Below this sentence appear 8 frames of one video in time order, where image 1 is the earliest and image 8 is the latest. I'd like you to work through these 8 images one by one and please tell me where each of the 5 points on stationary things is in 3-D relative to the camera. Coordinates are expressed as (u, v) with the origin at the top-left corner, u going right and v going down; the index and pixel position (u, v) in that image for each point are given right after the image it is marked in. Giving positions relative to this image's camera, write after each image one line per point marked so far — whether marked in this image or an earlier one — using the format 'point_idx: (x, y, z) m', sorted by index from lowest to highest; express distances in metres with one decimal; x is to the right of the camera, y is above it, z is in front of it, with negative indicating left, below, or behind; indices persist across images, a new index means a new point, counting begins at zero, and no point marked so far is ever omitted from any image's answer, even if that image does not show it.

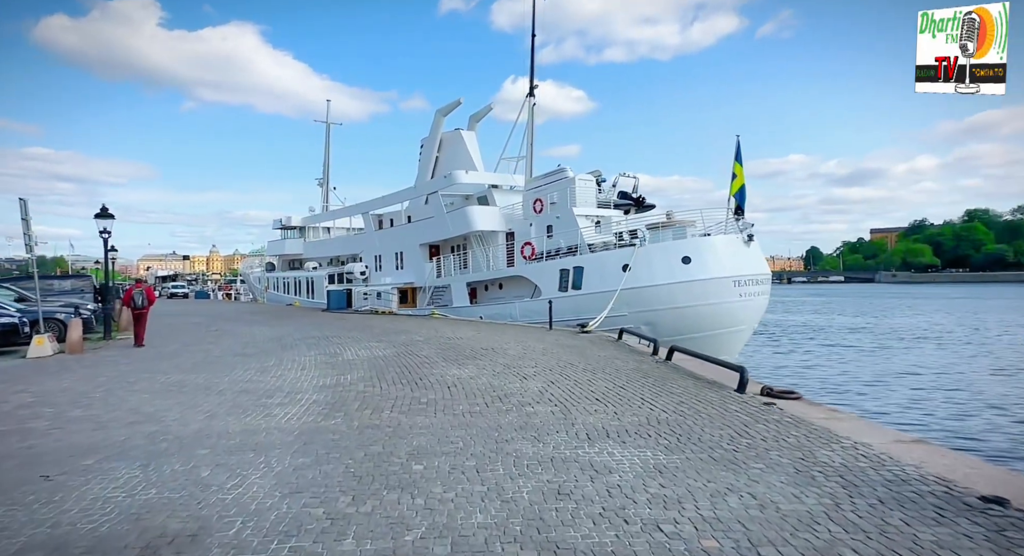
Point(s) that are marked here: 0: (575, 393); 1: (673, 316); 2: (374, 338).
0: (+0.8, -1.4, +7.2) m
1: (+5.0, -1.2, +18.6) m
2: (-3.7, -1.6, +15.2) m
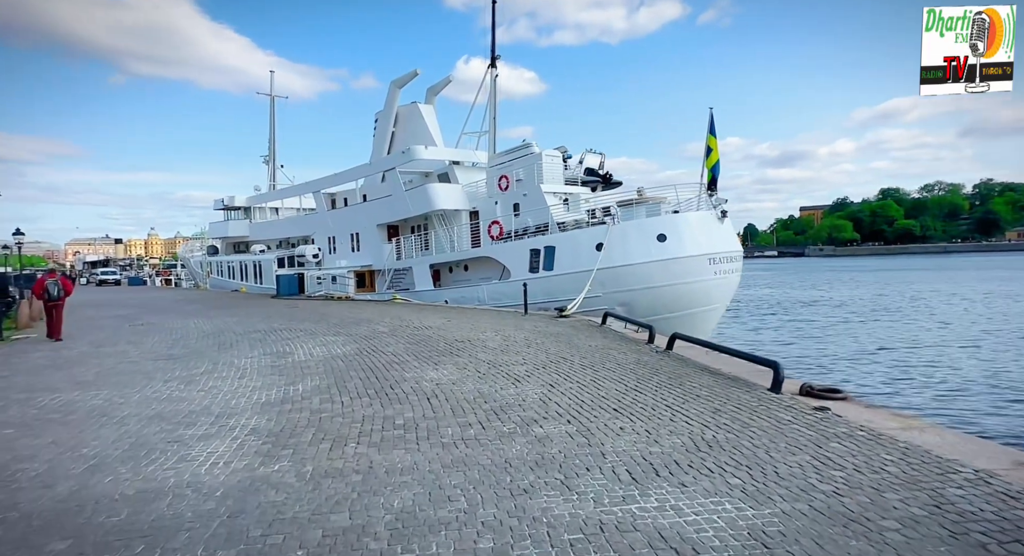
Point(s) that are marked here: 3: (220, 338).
0: (+0.7, -1.2, +5.9) m
1: (+4.1, -0.6, +17.5) m
2: (-4.3, -1.2, +13.5) m
3: (-5.8, -1.3, +11.8) m
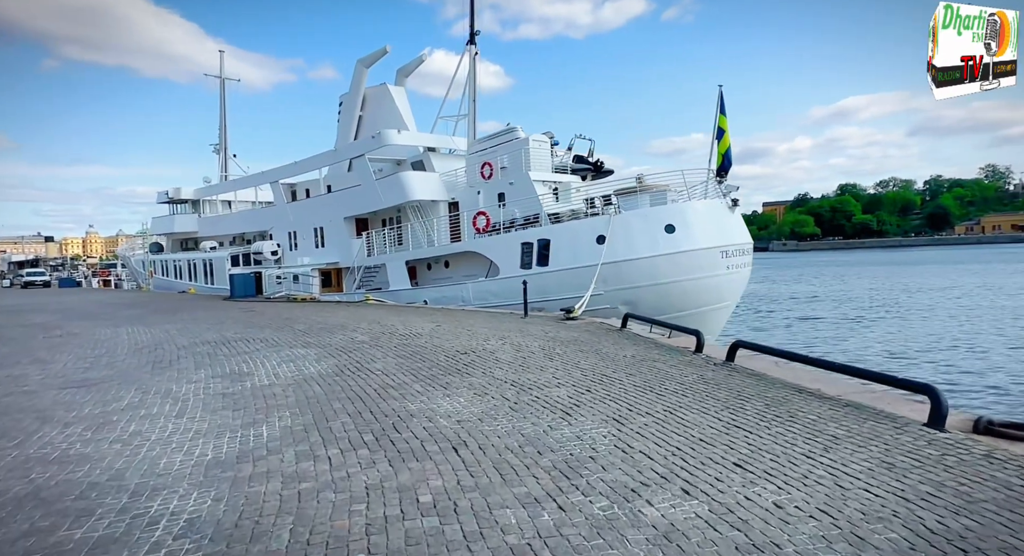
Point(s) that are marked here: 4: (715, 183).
0: (+1.2, -1.2, +4.1) m
1: (+3.9, -0.5, +15.9) m
2: (-4.2, -1.2, +11.5) m
3: (-5.6, -1.3, +9.6) m
4: (+5.5, +2.6, +16.3) m
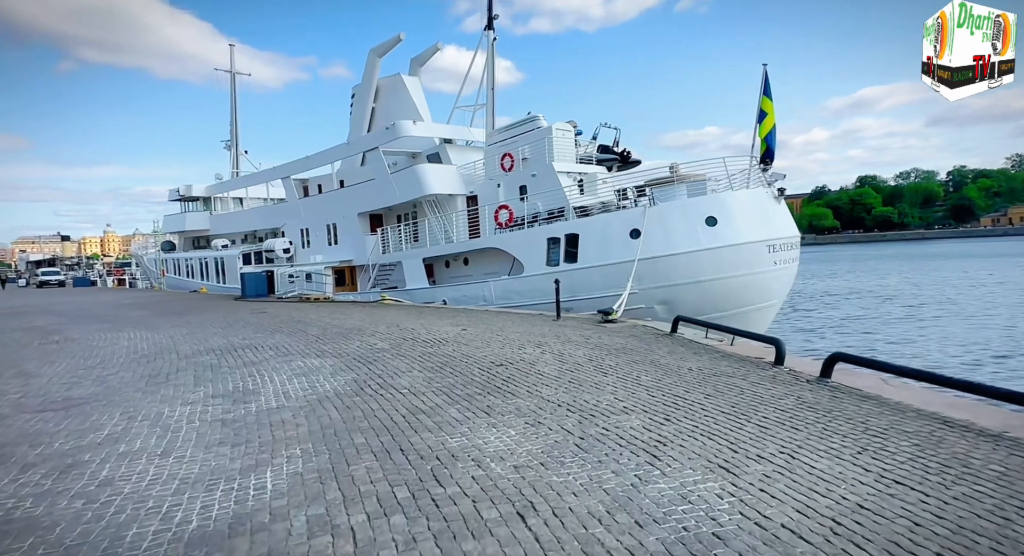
0: (+1.7, -1.2, +3.0) m
1: (+4.6, -0.4, +14.7) m
2: (-3.6, -1.2, +10.4) m
3: (-5.1, -1.3, +8.6) m
4: (+6.2, +2.7, +15.0) m
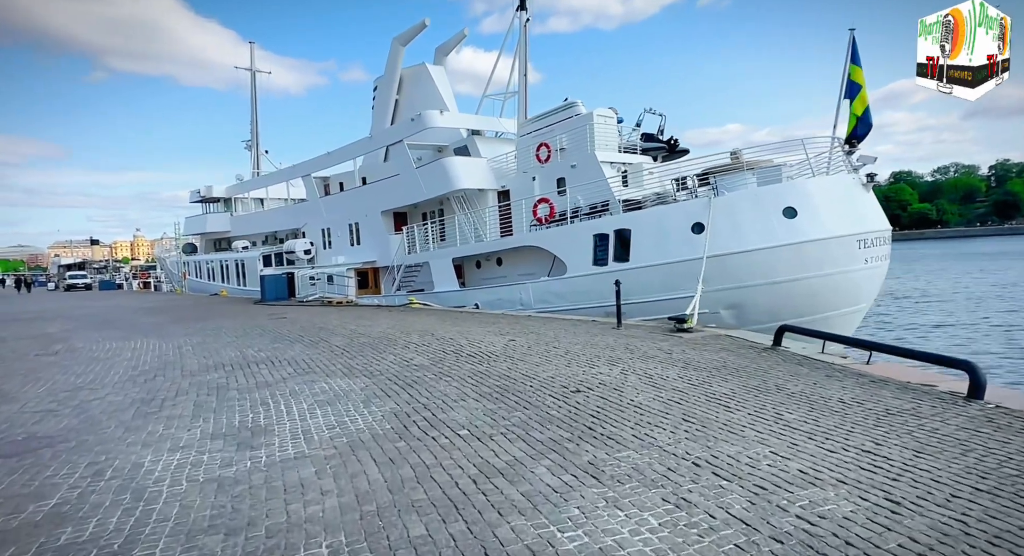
0: (+2.3, -1.2, +1.2) m
1: (+5.6, -0.4, +12.9) m
2: (-2.7, -1.3, +8.9) m
3: (-4.2, -1.4, +7.1) m
4: (+7.2, +2.7, +13.2) m
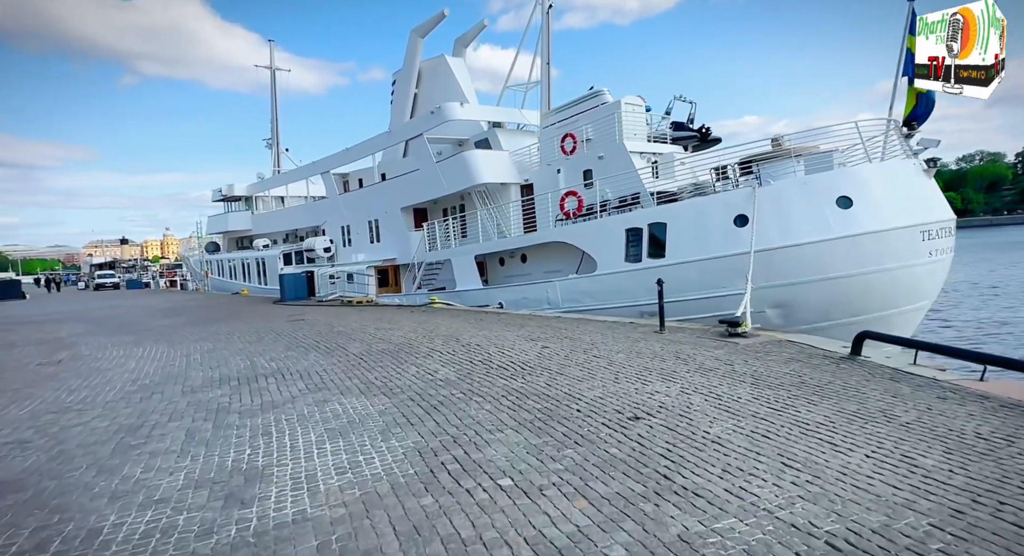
0: (+2.6, -1.3, +0.2) m
1: (+6.2, -0.3, +11.7) m
2: (-2.3, -1.3, +7.9) m
3: (-3.8, -1.5, +6.2) m
4: (+7.8, +2.8, +11.9) m
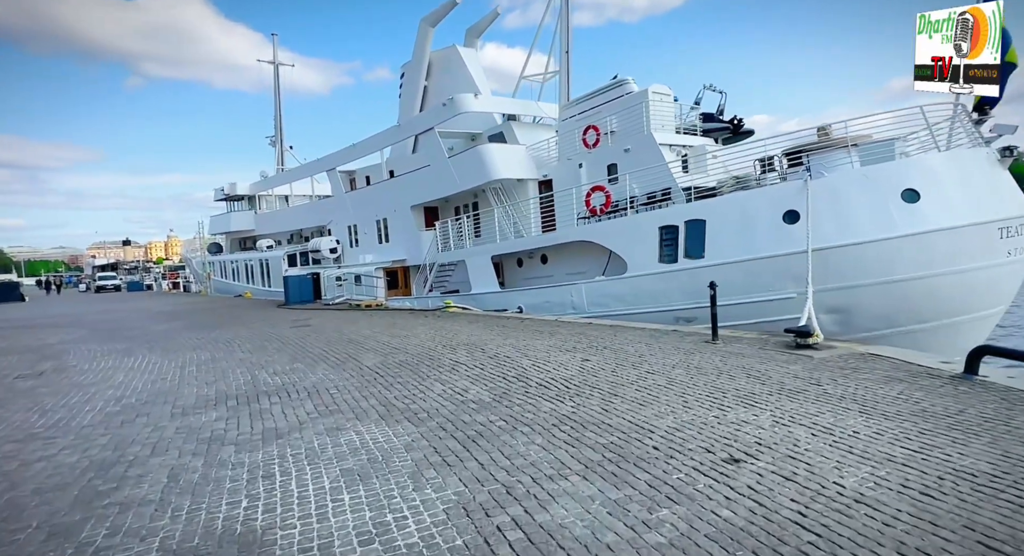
0: (+2.9, -1.3, -0.9) m
1: (+6.7, -0.4, +10.6) m
2: (-1.8, -1.3, +6.9) m
3: (-3.4, -1.5, +5.2) m
4: (+8.3, +2.8, +10.8) m
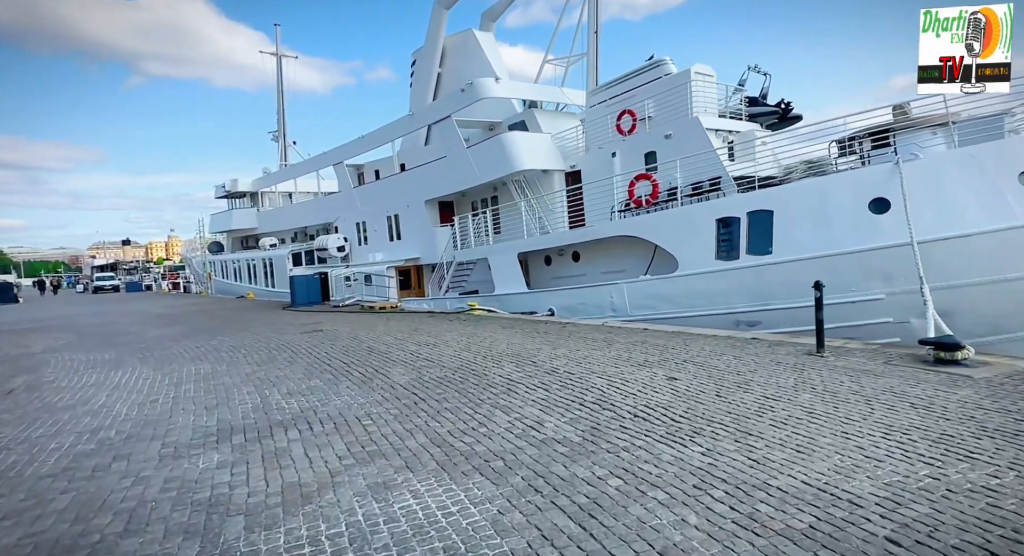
0: (+3.7, -1.3, -2.5) m
1: (+7.5, -0.3, +9.0) m
2: (-1.0, -1.4, +5.4) m
3: (-2.6, -1.5, +3.7) m
4: (+9.1, +2.8, +9.2) m
